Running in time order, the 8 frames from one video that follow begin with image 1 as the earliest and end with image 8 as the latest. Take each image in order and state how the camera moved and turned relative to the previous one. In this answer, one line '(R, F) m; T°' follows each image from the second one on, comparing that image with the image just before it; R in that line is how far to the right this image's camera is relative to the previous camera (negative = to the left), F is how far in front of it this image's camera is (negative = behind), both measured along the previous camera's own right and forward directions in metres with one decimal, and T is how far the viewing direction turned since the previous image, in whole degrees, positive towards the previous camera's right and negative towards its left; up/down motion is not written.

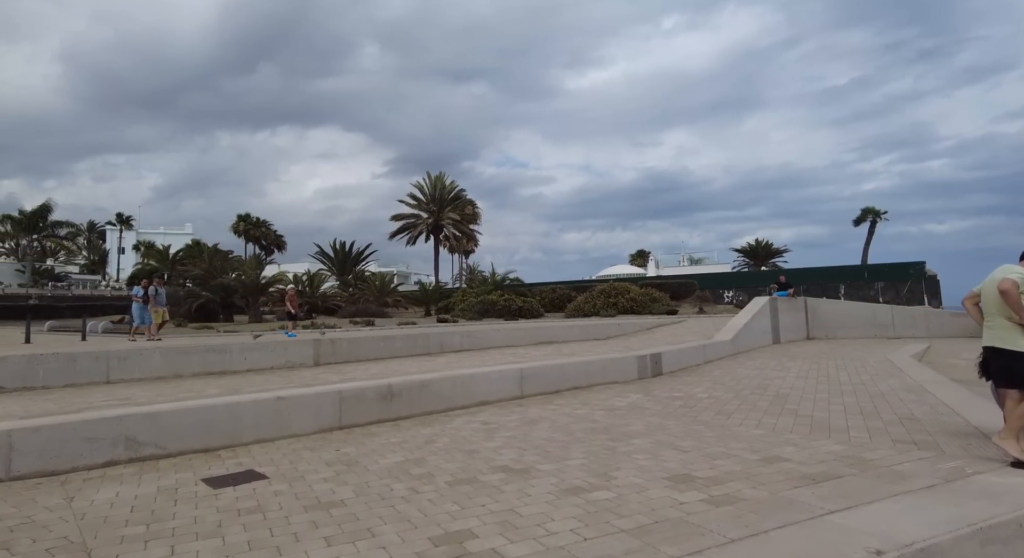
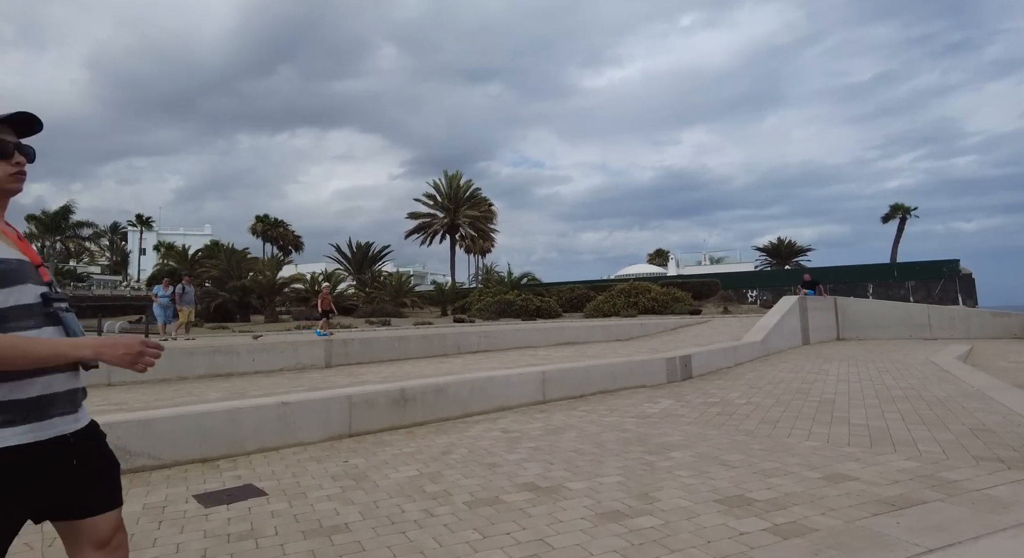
(-0.1, +0.6) m; -2°
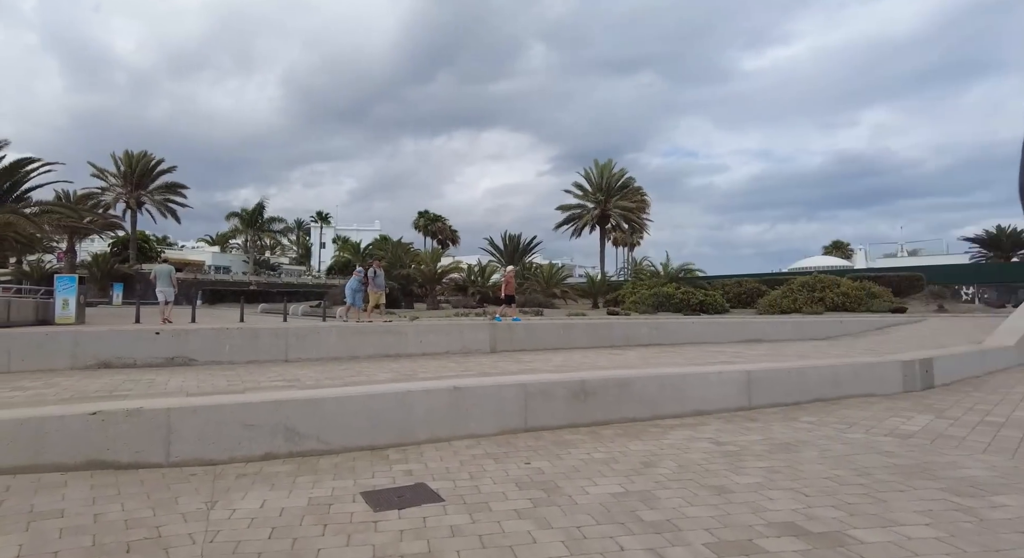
(-0.6, +1.1) m; -15°
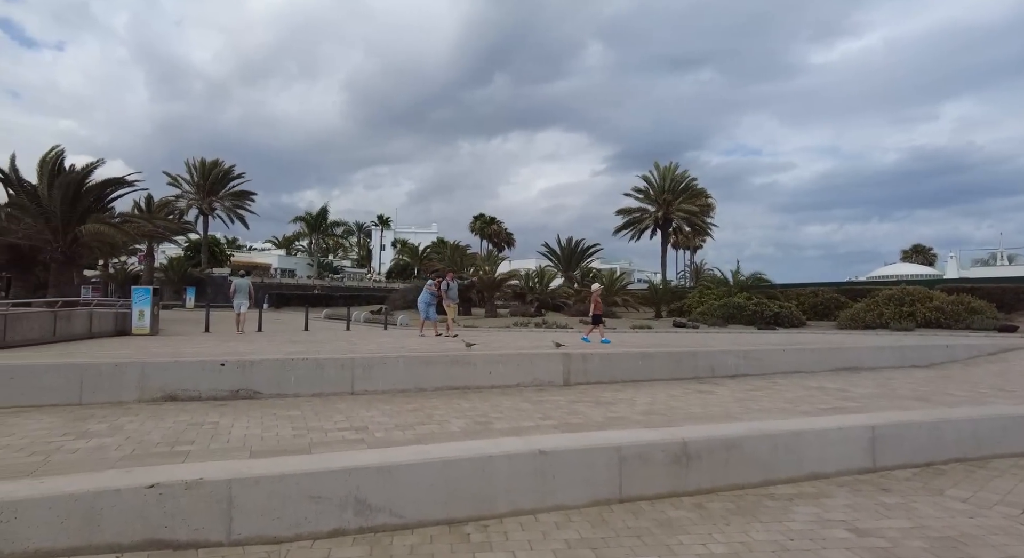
(-0.4, +0.7) m; -6°
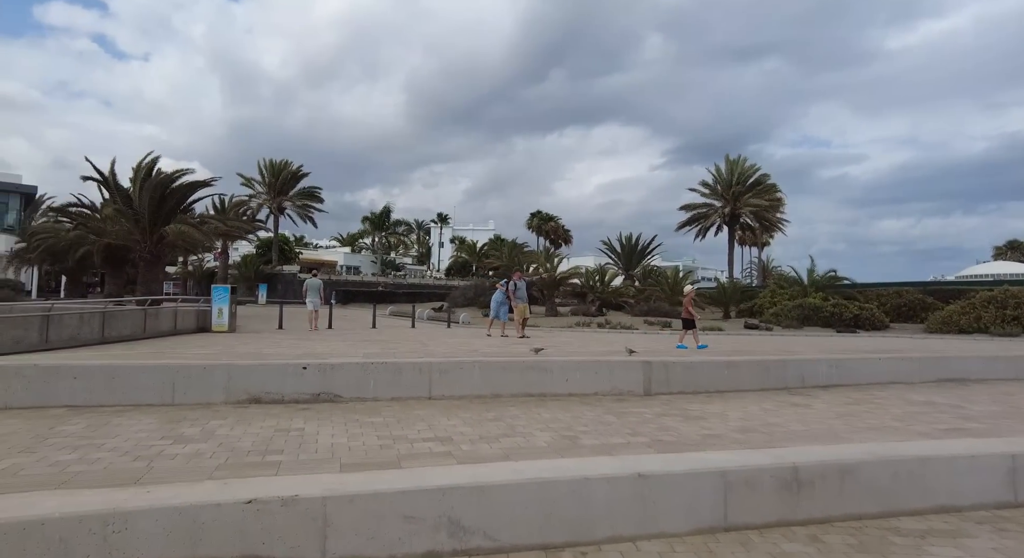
(-0.4, +0.3) m; -6°
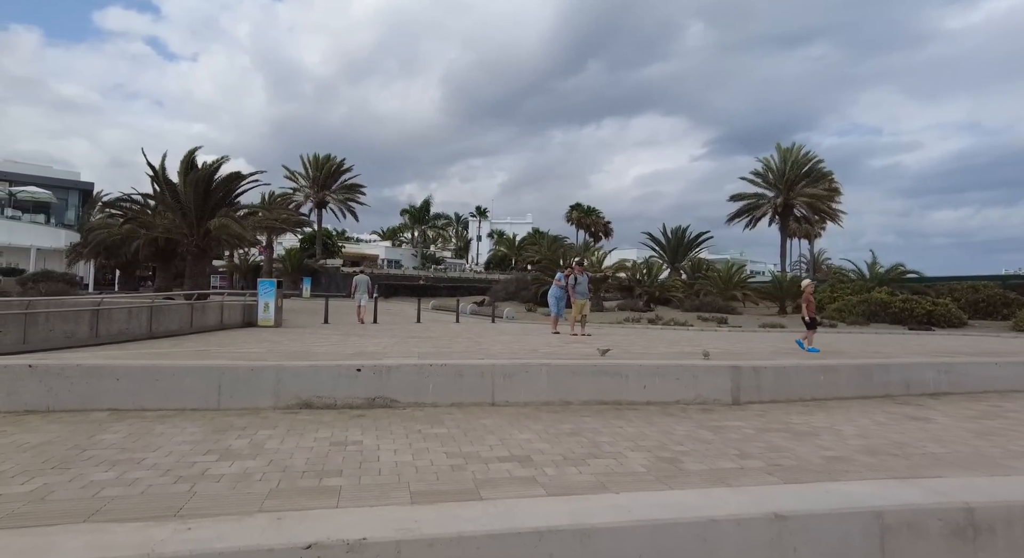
(-0.5, +0.8) m; -4°
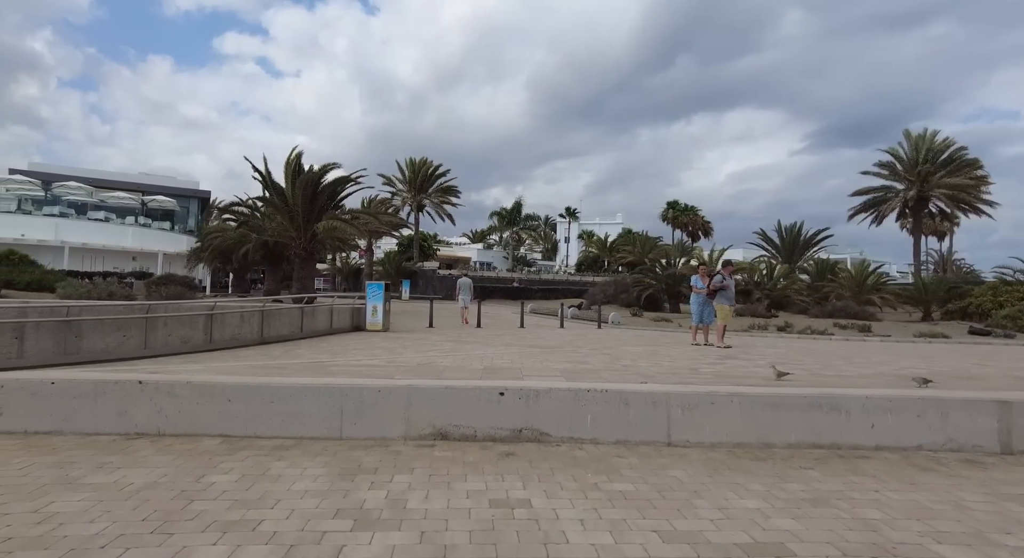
(-0.9, +1.3) m; -9°
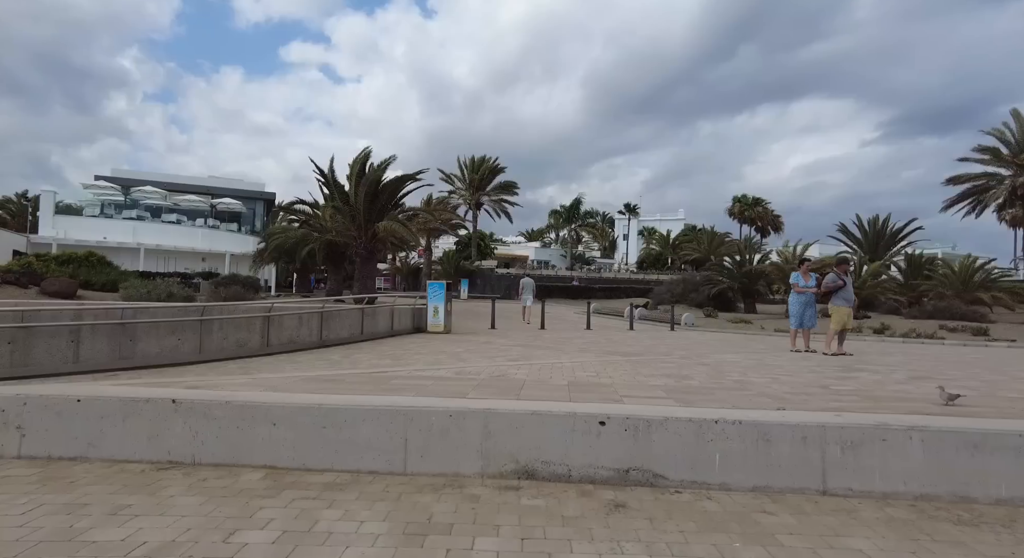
(-0.4, +1.1) m; -6°
